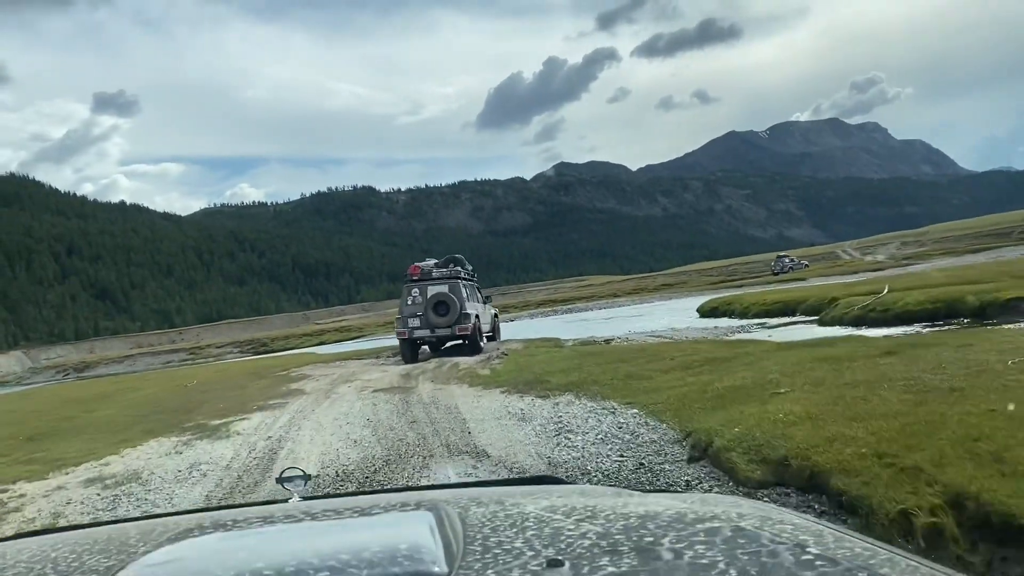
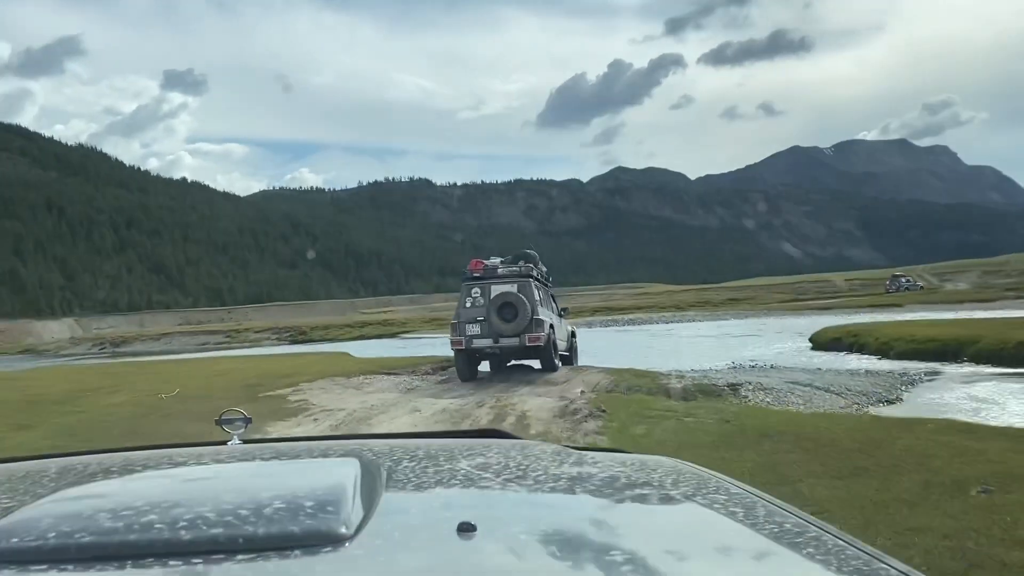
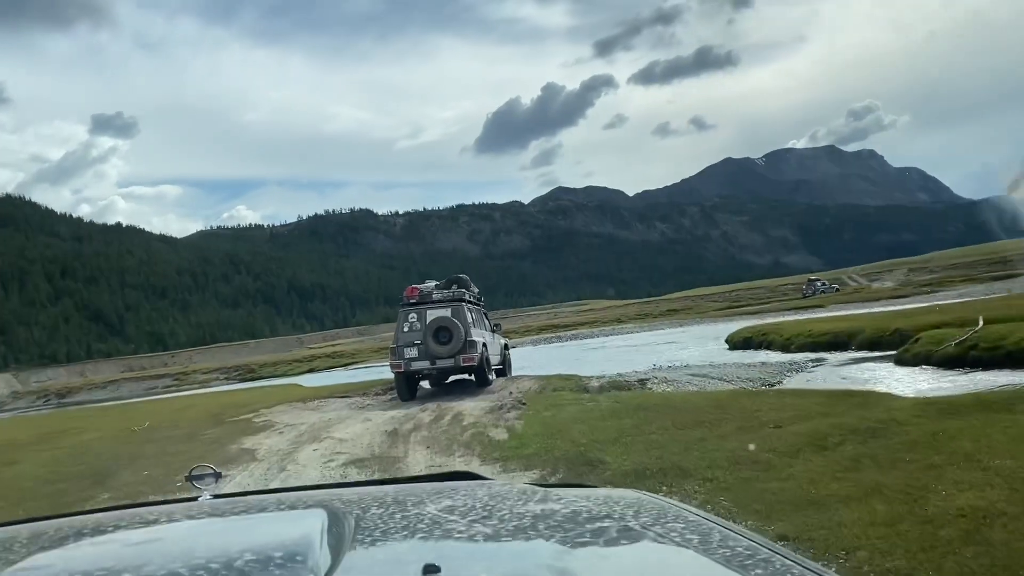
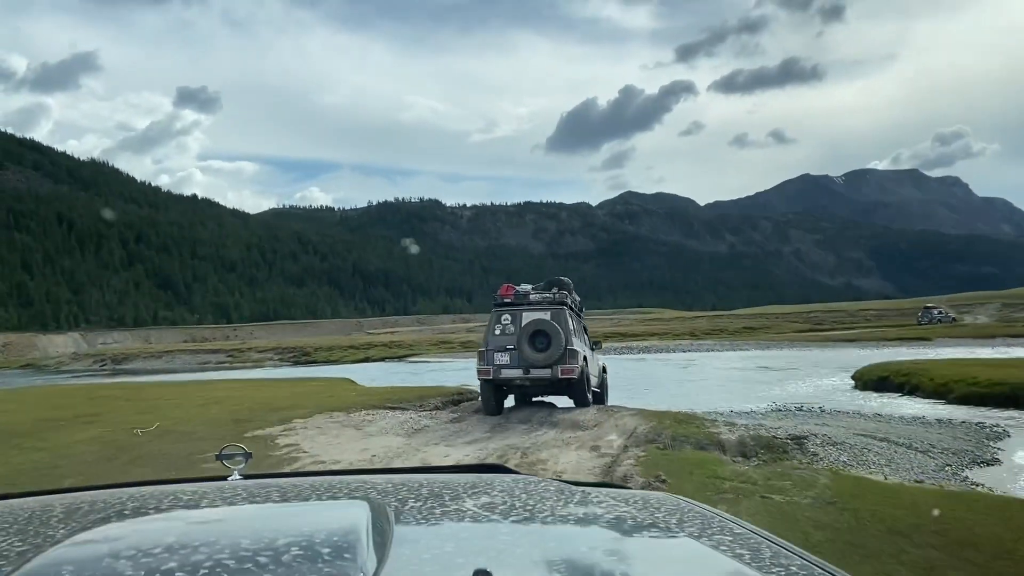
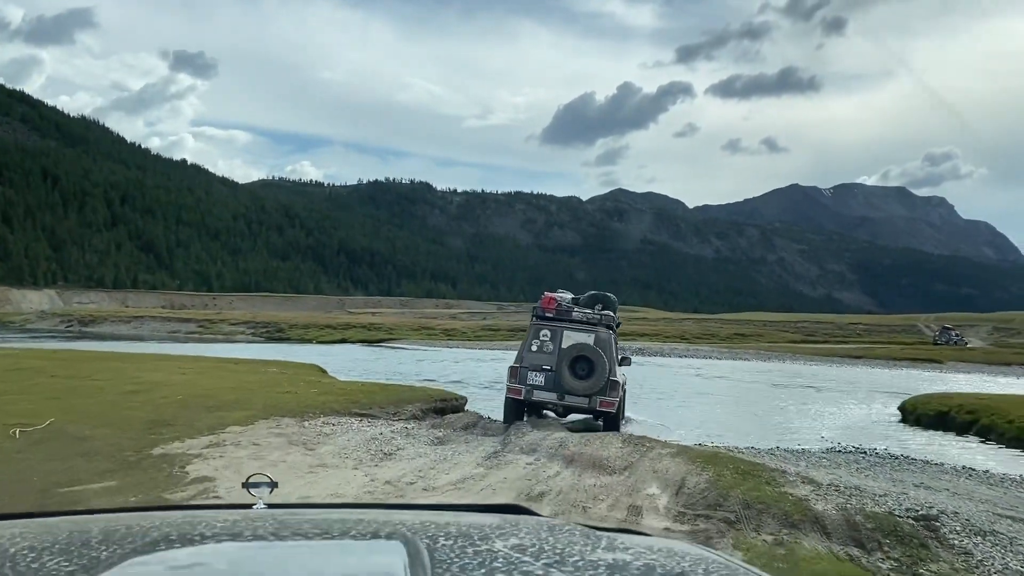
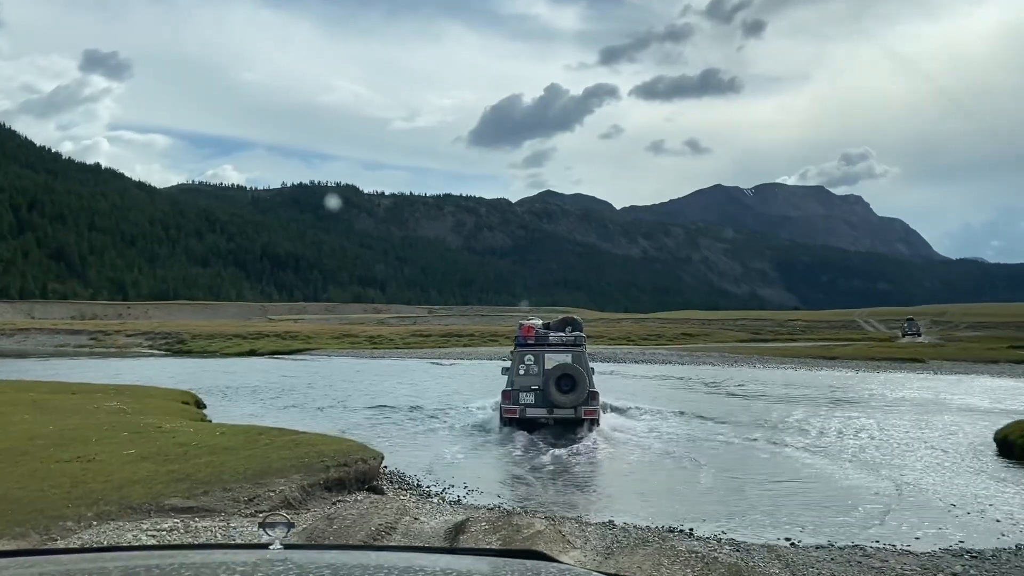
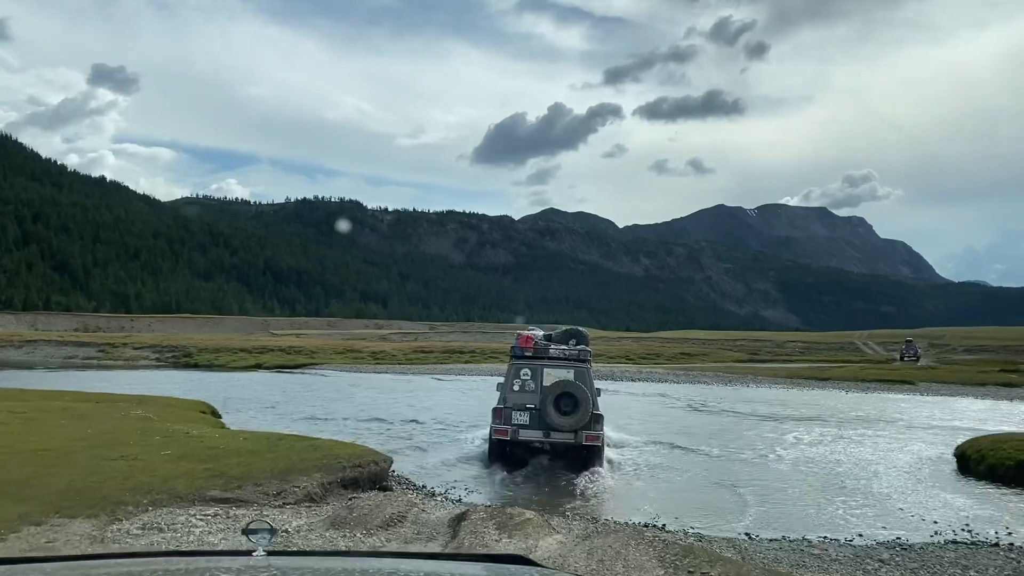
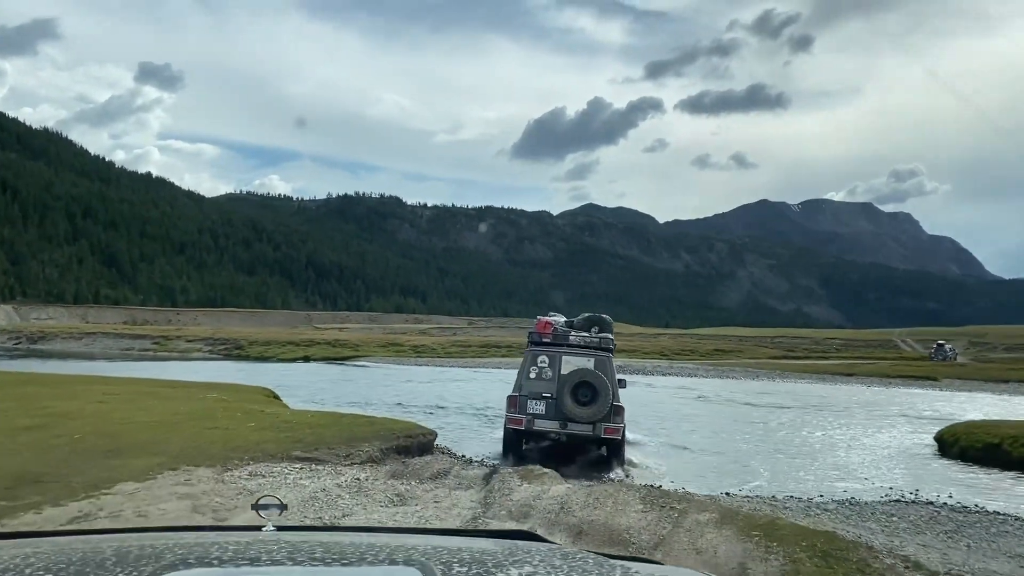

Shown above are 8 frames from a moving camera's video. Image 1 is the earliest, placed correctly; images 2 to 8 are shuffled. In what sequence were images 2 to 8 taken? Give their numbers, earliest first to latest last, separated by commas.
3, 2, 4, 5, 8, 7, 6
